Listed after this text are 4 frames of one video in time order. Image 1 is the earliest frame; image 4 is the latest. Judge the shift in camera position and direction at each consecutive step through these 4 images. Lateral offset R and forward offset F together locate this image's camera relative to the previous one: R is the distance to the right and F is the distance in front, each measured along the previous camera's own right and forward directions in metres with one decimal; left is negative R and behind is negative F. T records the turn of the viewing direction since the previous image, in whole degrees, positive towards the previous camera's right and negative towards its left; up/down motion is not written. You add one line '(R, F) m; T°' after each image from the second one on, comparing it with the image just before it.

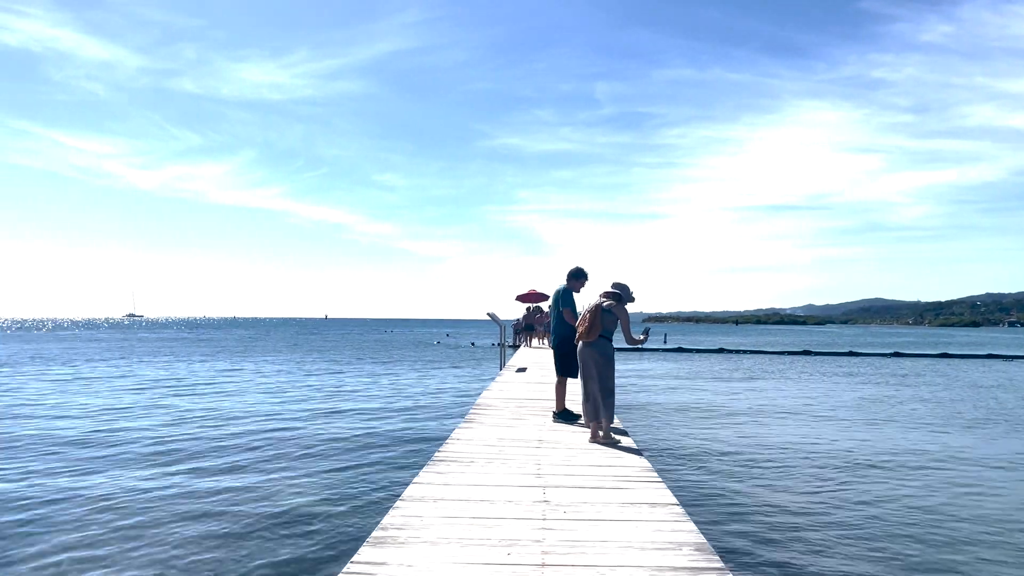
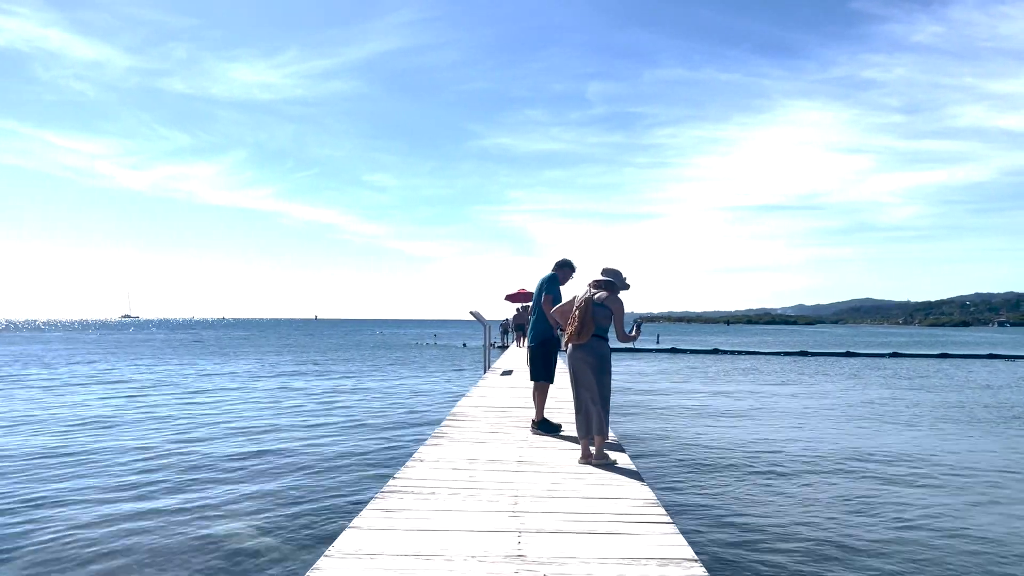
(+0.1, +0.8) m; +1°
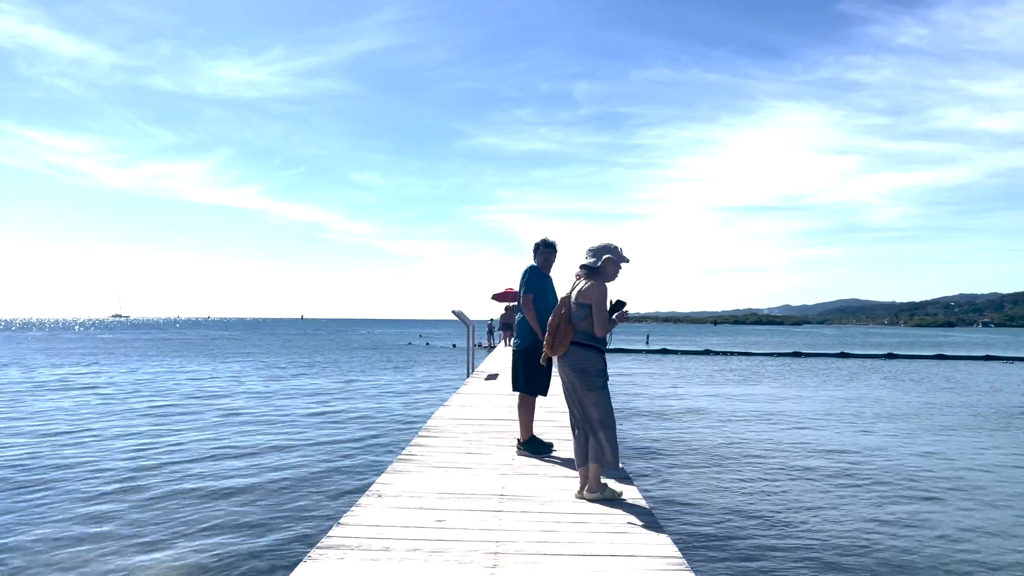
(0.0, +0.9) m; +1°
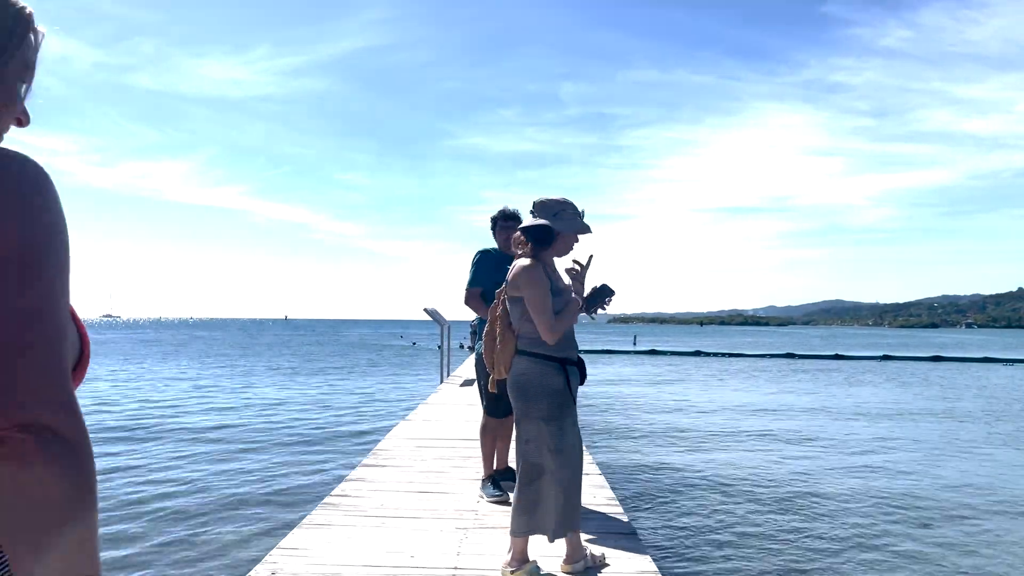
(+0.1, +1.2) m; +1°
